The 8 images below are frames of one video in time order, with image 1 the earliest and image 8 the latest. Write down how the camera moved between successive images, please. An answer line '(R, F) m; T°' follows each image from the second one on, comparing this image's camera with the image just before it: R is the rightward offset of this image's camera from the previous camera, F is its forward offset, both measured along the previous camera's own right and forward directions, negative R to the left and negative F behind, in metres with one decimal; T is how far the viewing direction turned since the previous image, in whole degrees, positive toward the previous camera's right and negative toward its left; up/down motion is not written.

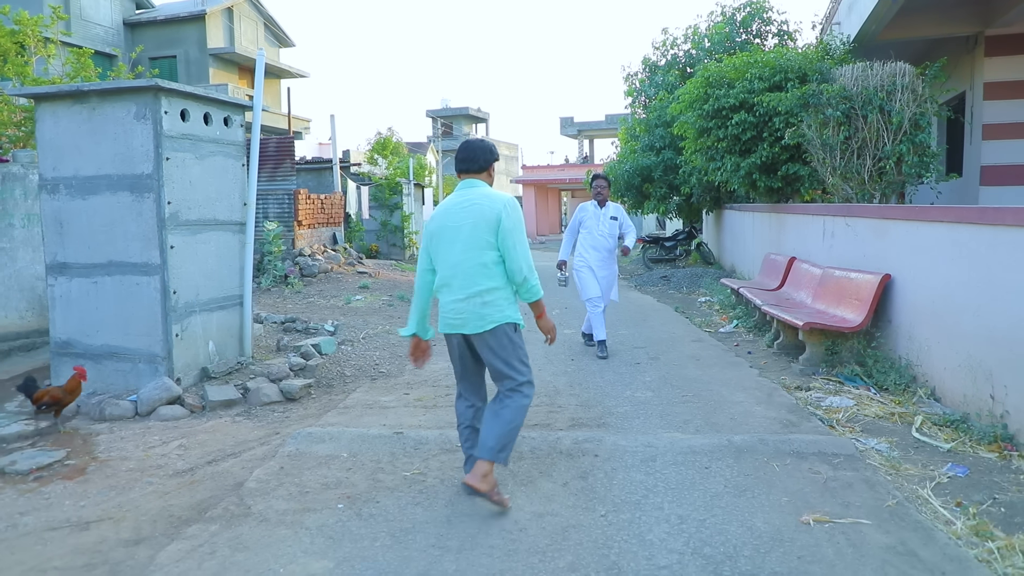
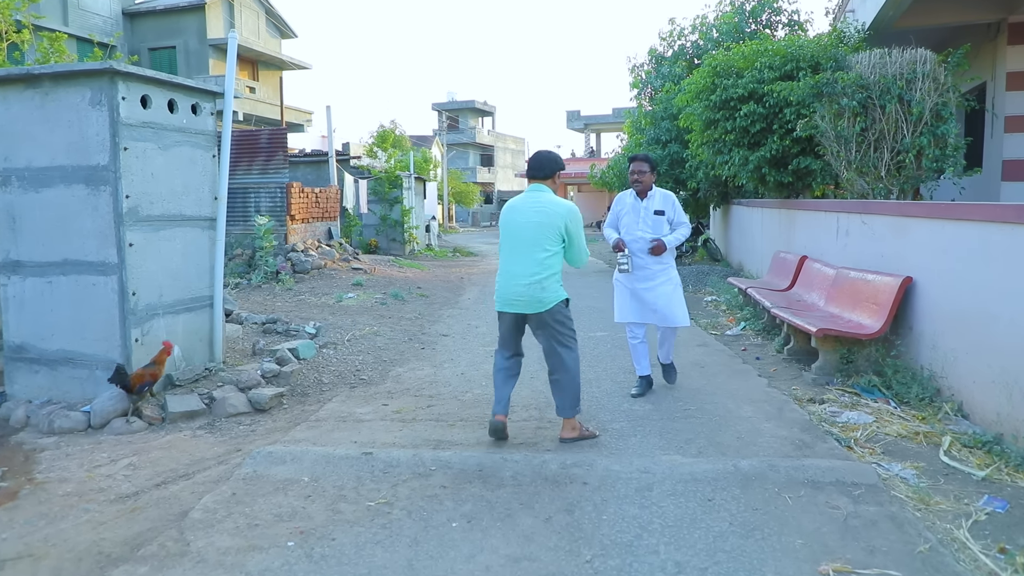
(+0.1, +0.5) m; 0°
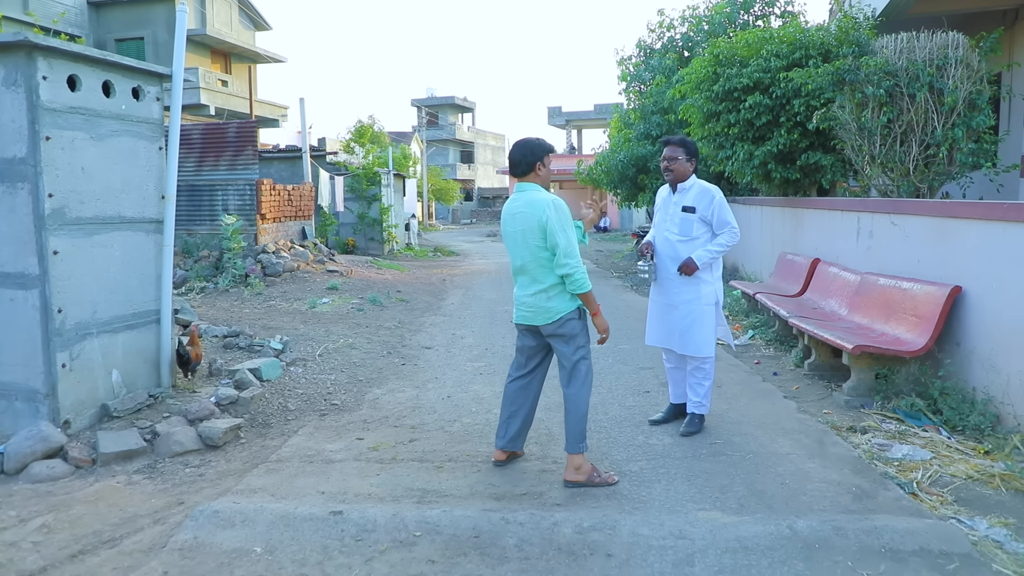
(-0.1, +0.8) m; +2°
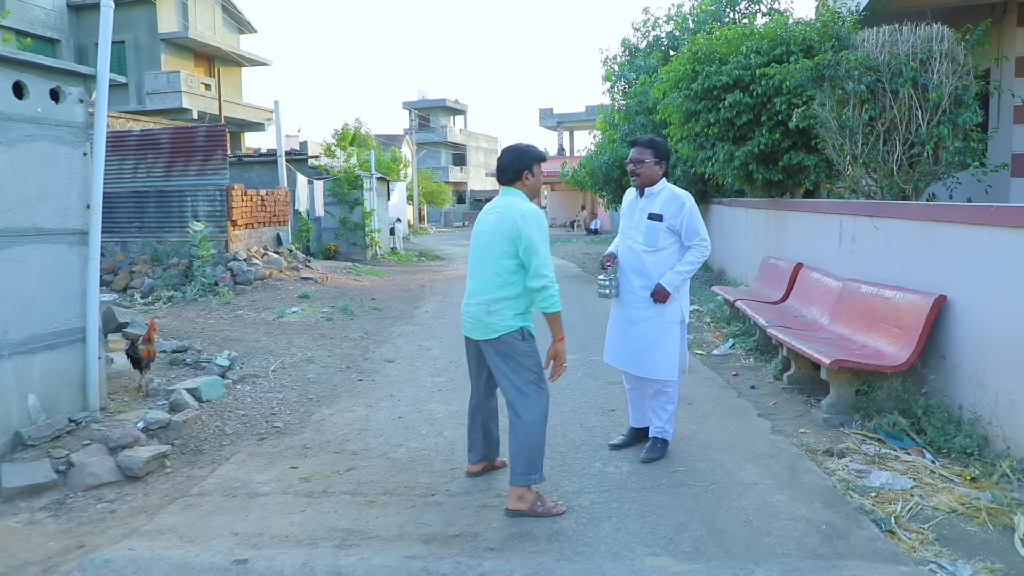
(+0.3, +0.4) m; 0°
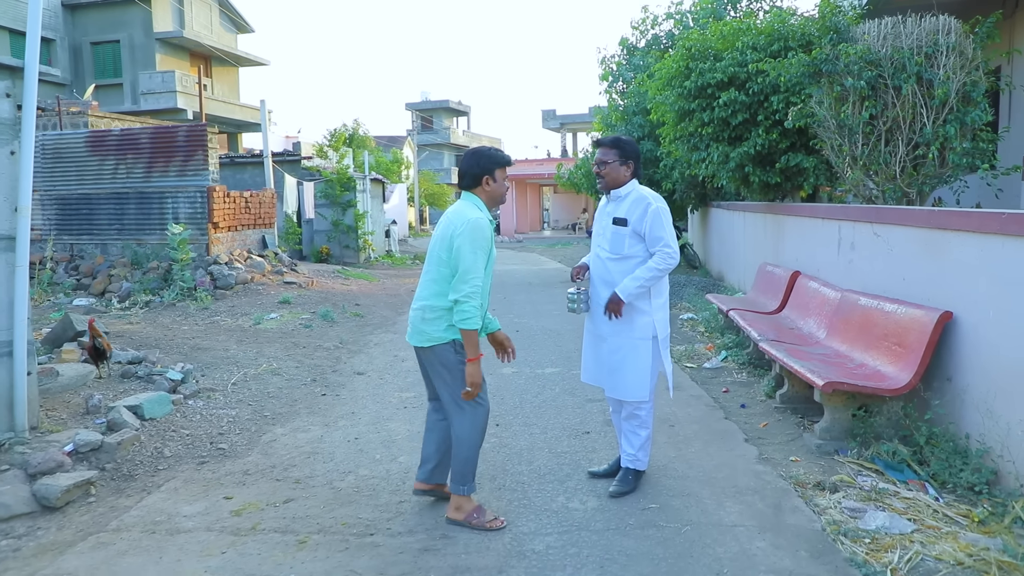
(+0.3, +0.4) m; 0°
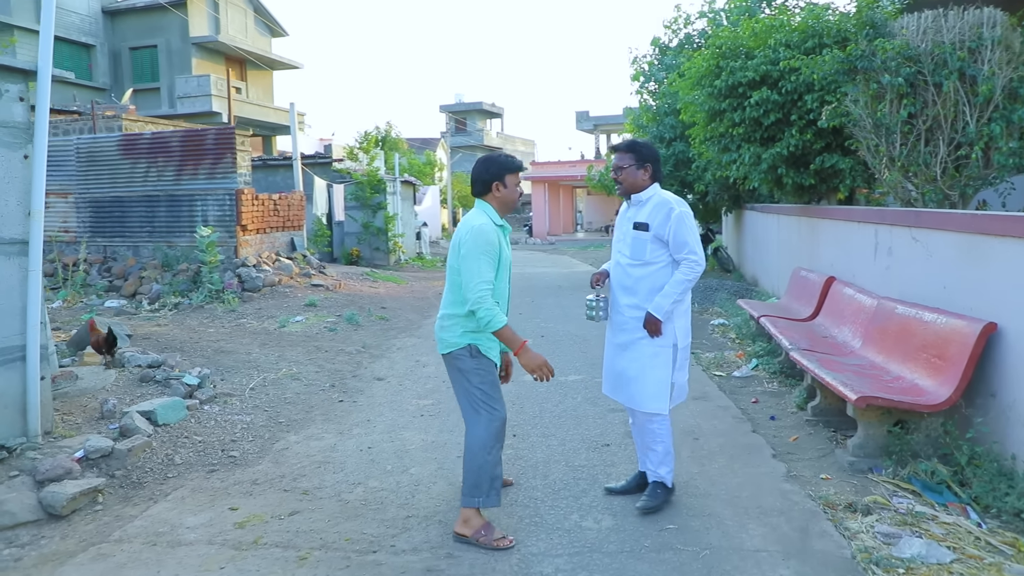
(+0.1, +0.2) m; -3°
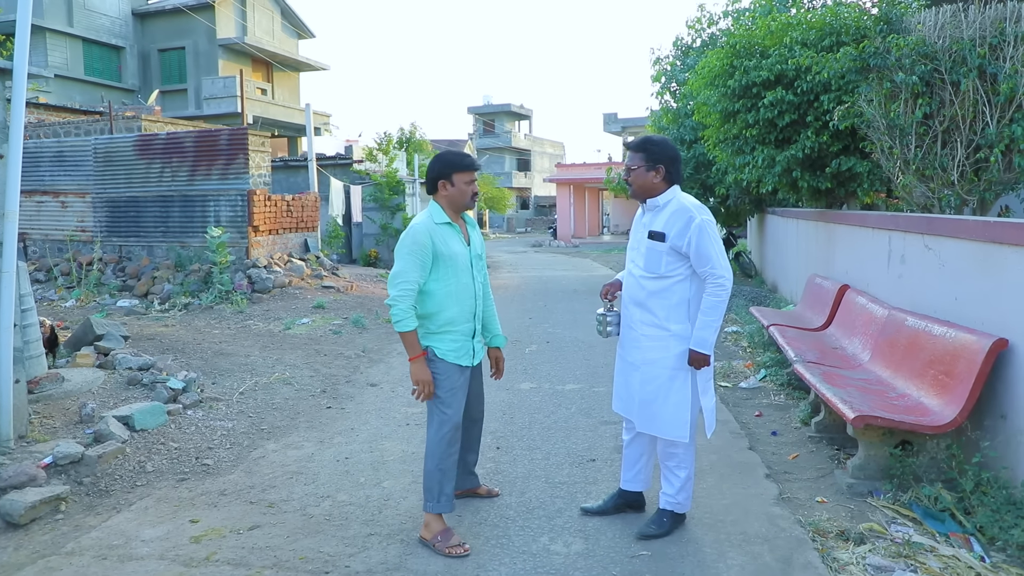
(+0.3, +0.2) m; -2°
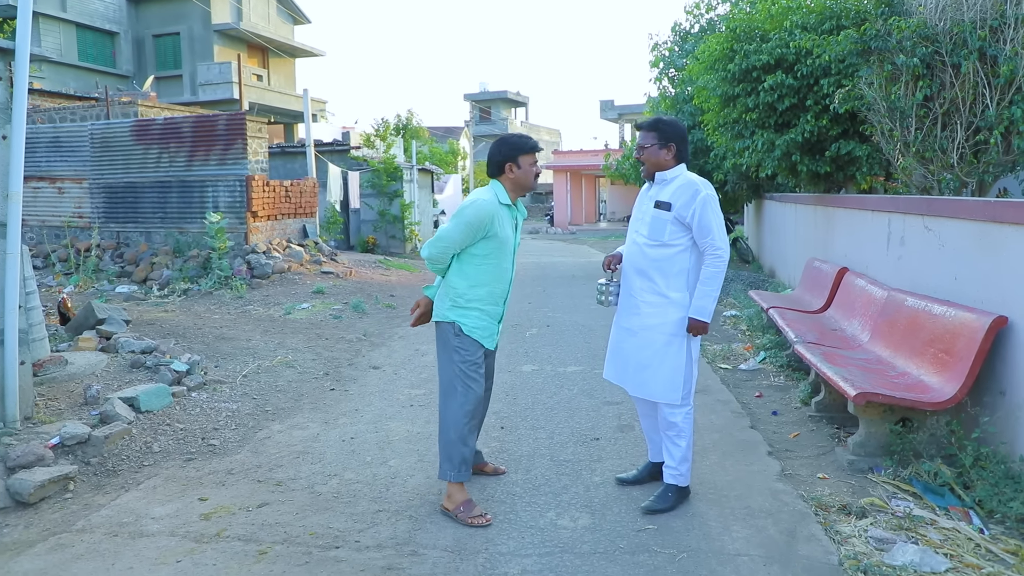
(0.0, 0.0) m; 0°
